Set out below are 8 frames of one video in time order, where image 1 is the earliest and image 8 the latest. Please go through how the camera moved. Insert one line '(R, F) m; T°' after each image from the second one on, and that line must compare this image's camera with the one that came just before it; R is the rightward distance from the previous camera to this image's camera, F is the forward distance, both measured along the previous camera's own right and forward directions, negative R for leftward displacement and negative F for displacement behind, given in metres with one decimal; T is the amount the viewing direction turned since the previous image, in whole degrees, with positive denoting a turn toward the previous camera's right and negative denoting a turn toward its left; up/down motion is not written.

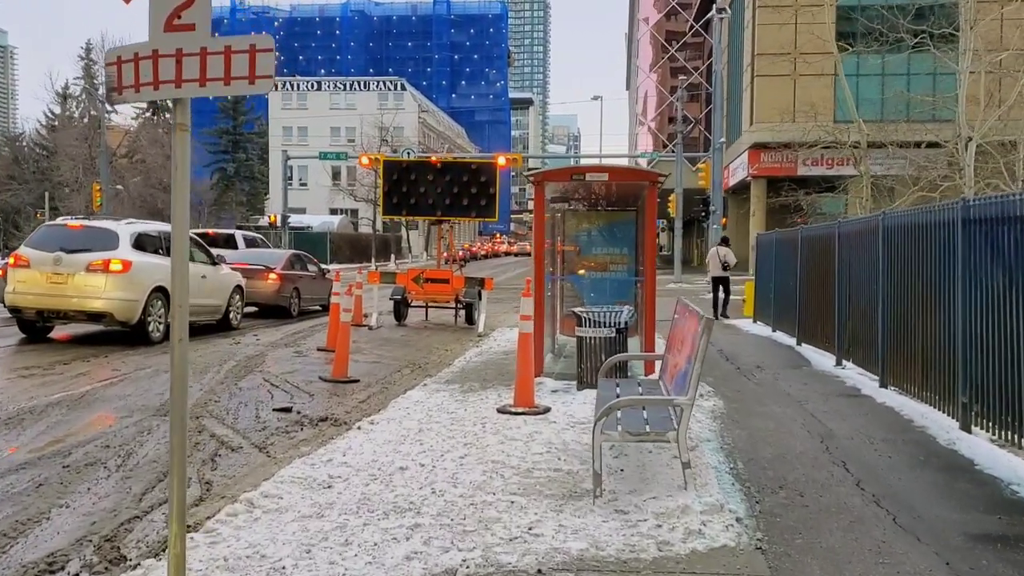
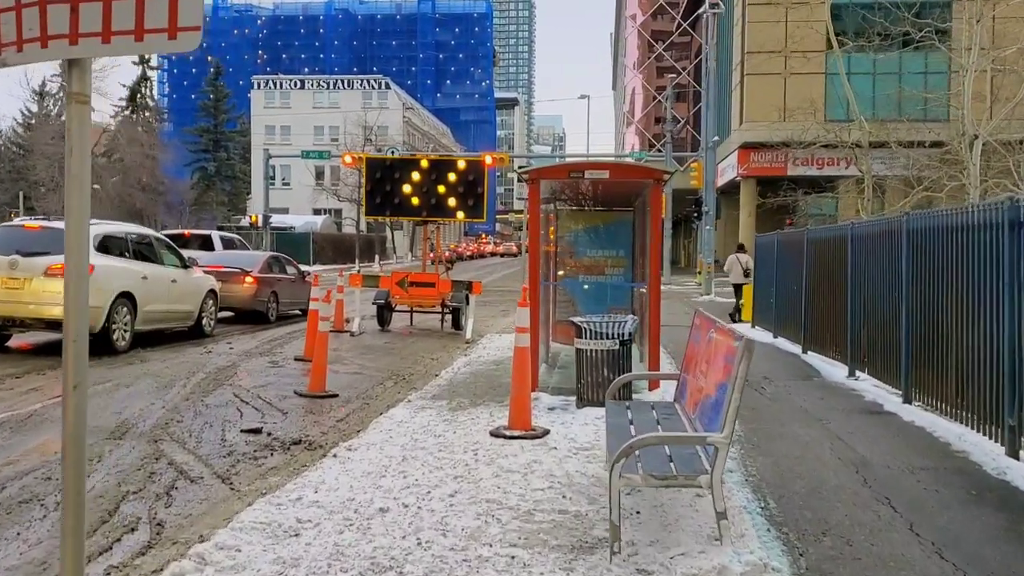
(-0.1, +0.8) m; +1°
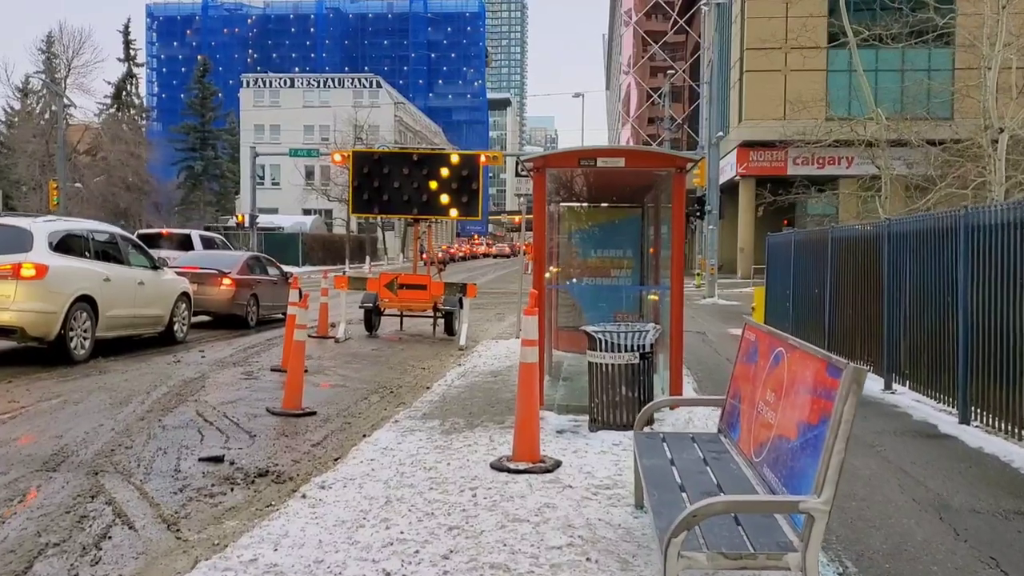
(-0.1, +1.1) m; +1°
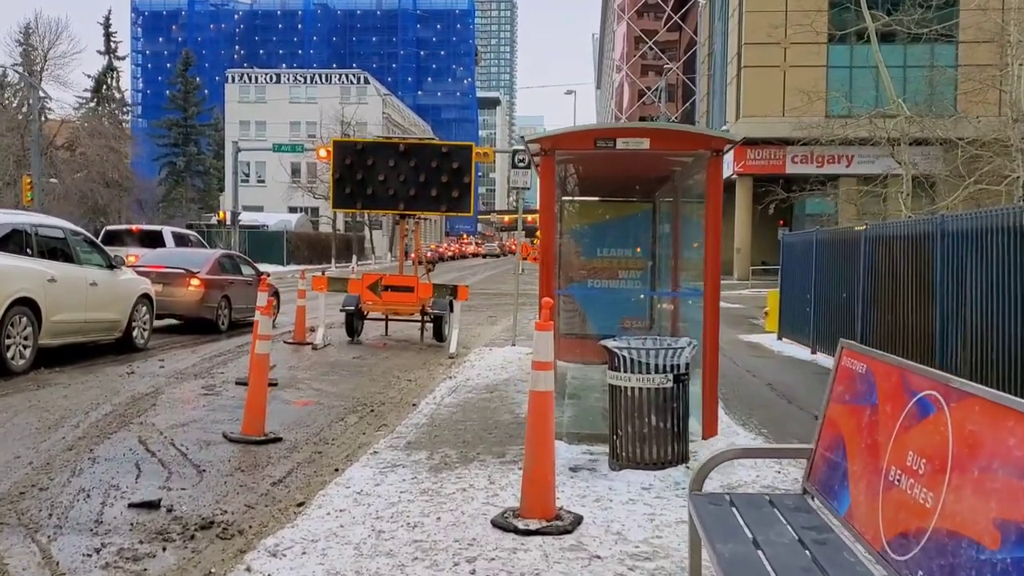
(-0.1, +1.2) m; +1°
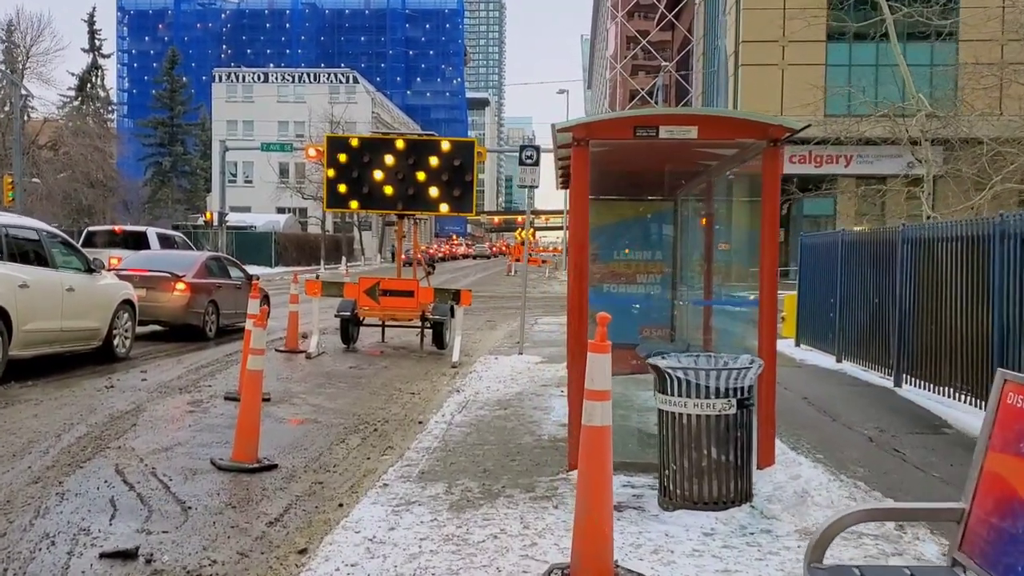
(-0.3, +0.8) m; +1°
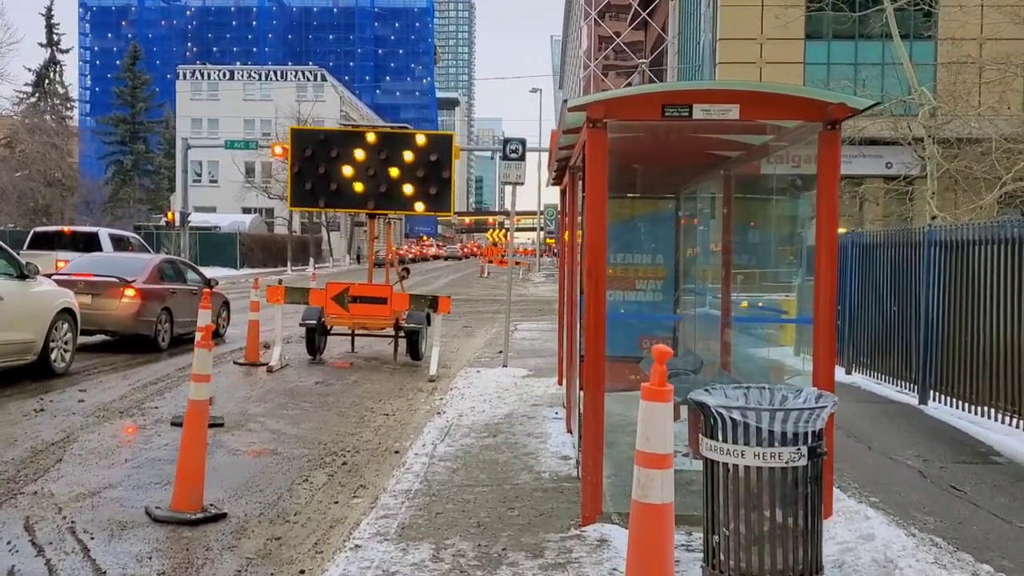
(-0.2, +1.0) m; +2°
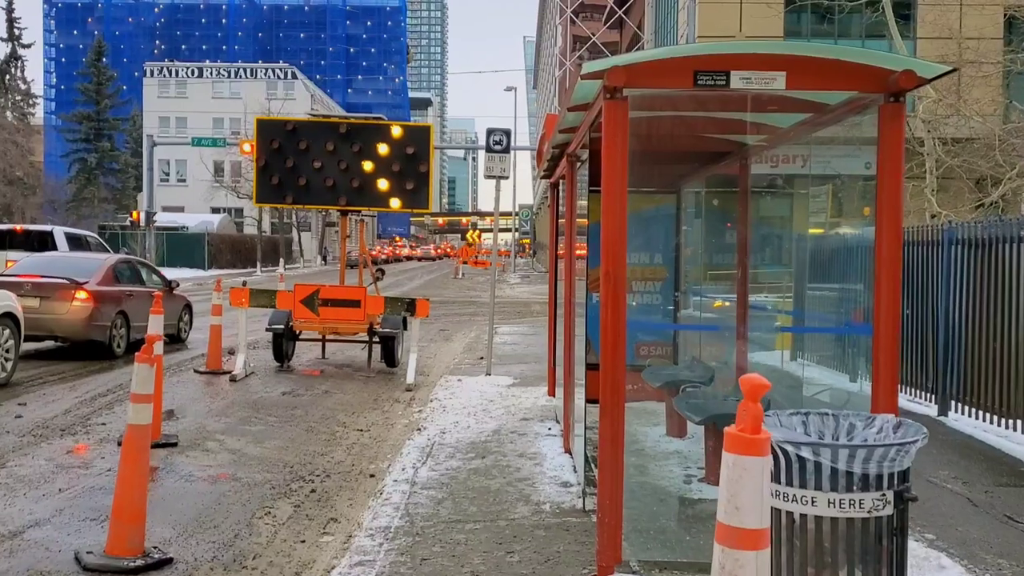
(-0.1, +0.8) m; +2°
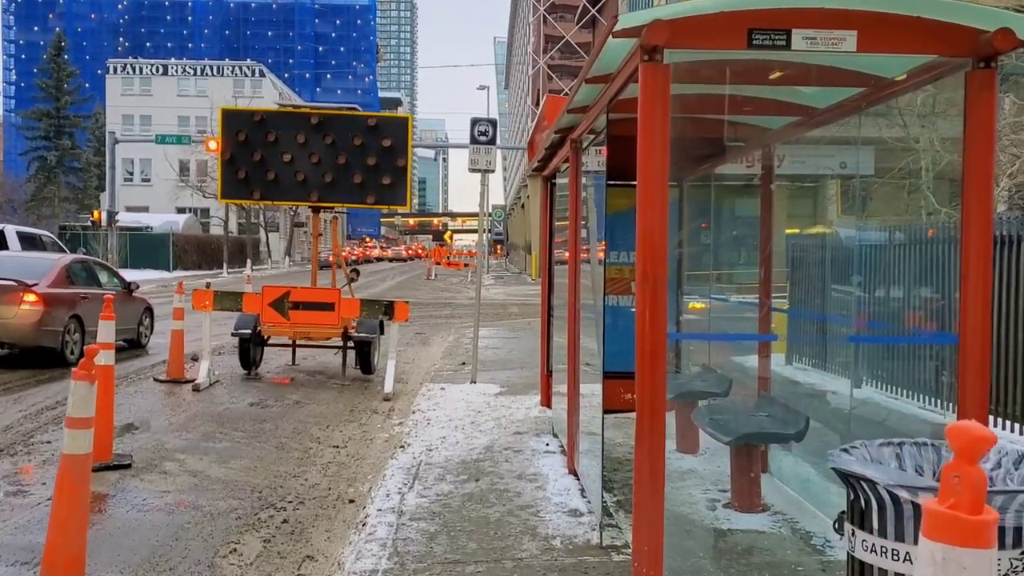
(-0.2, +0.7) m; +2°
